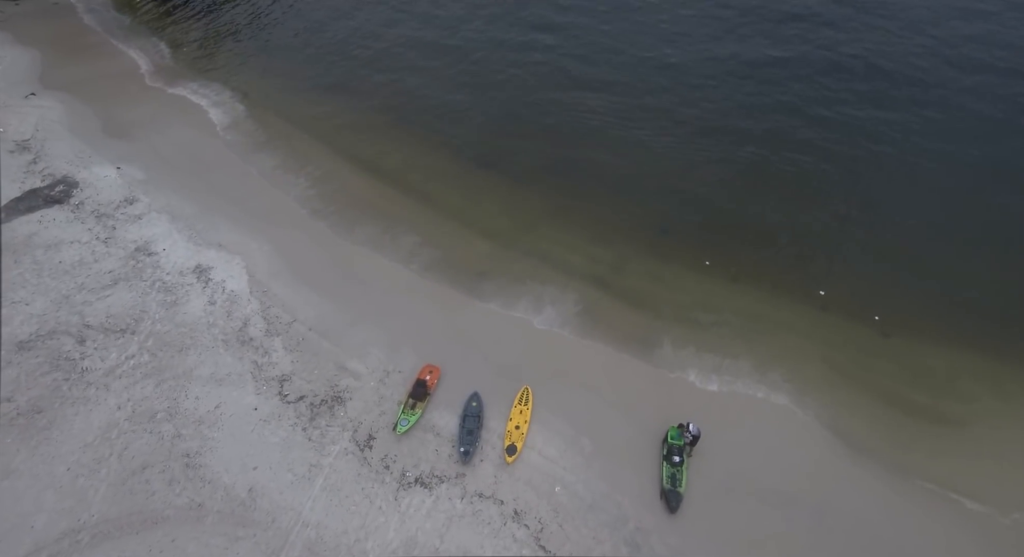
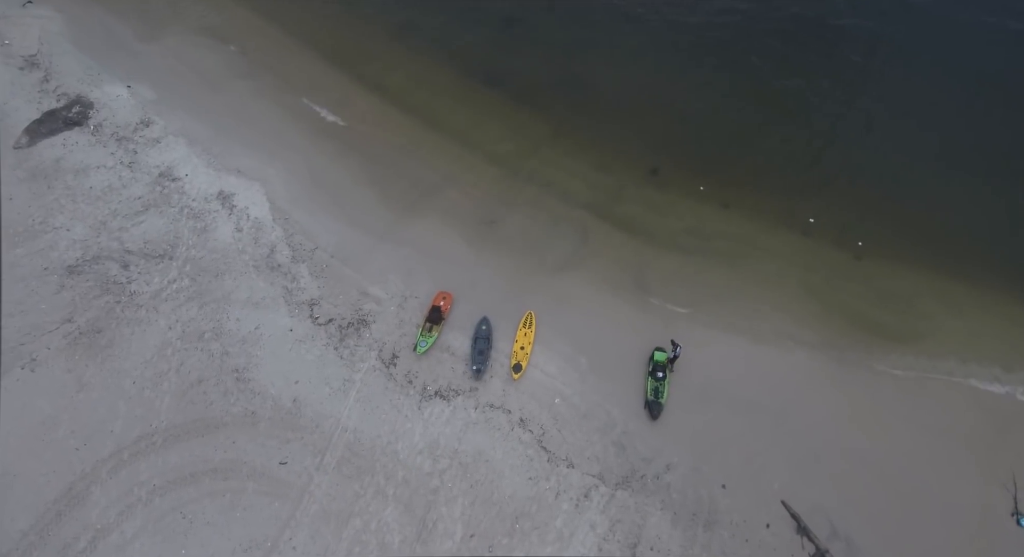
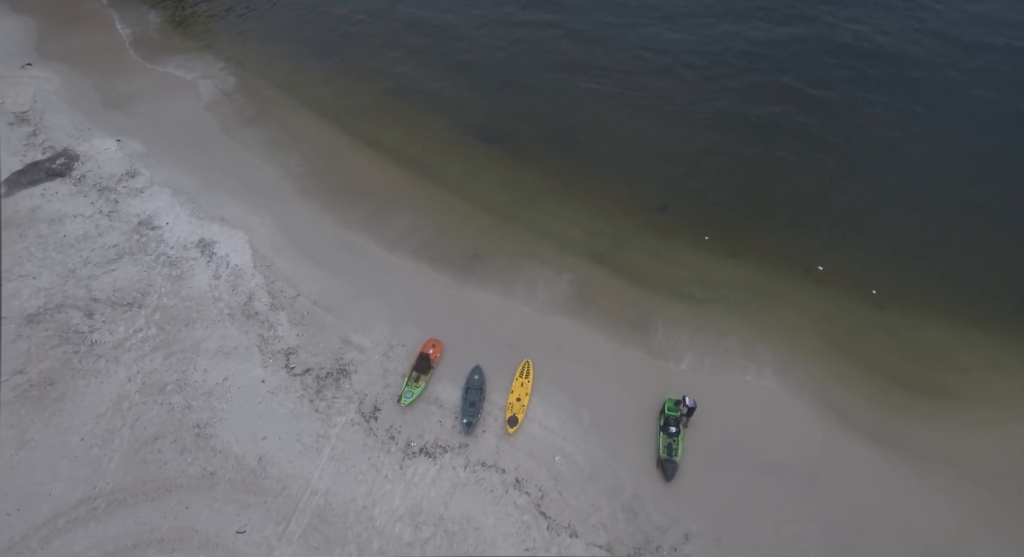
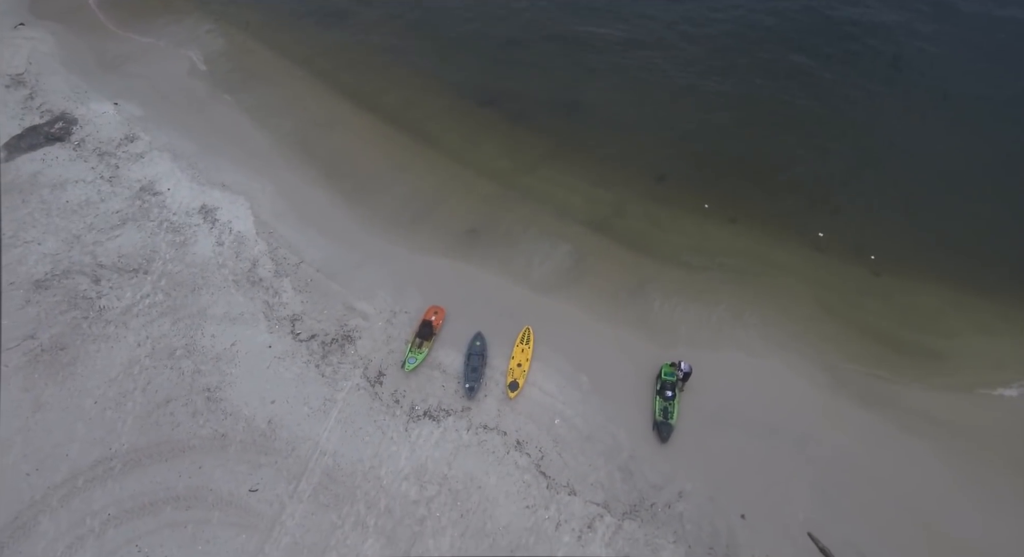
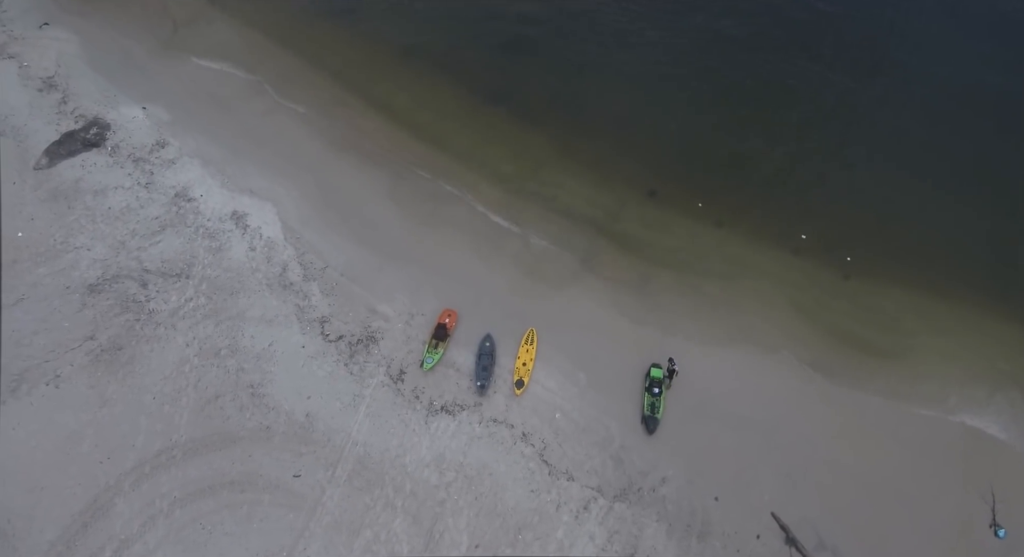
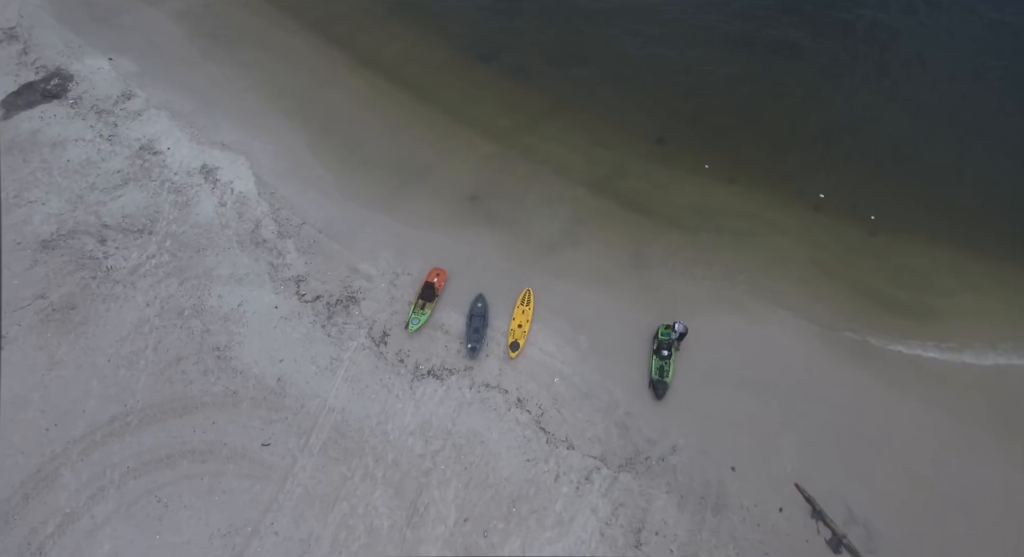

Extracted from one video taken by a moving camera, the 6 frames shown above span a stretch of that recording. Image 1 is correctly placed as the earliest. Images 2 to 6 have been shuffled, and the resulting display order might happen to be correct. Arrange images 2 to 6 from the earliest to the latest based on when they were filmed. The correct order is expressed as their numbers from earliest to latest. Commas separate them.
3, 4, 6, 2, 5
